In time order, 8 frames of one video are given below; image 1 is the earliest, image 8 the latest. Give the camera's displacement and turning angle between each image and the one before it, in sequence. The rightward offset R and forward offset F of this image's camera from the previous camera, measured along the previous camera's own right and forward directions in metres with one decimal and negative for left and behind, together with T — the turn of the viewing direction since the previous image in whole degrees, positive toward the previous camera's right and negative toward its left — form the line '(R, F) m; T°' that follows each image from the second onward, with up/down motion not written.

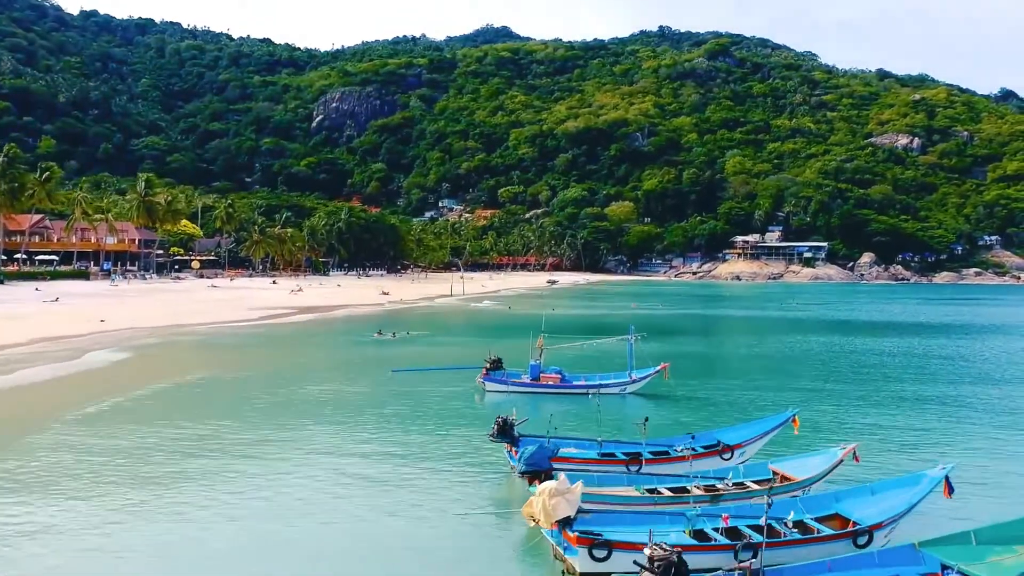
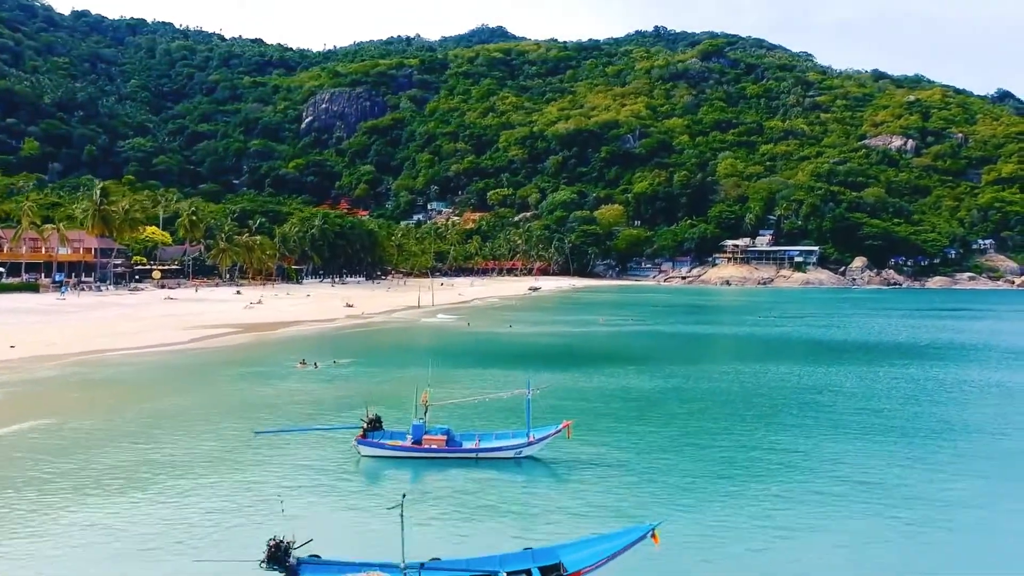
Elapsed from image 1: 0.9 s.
(+1.7, +2.3) m; 0°
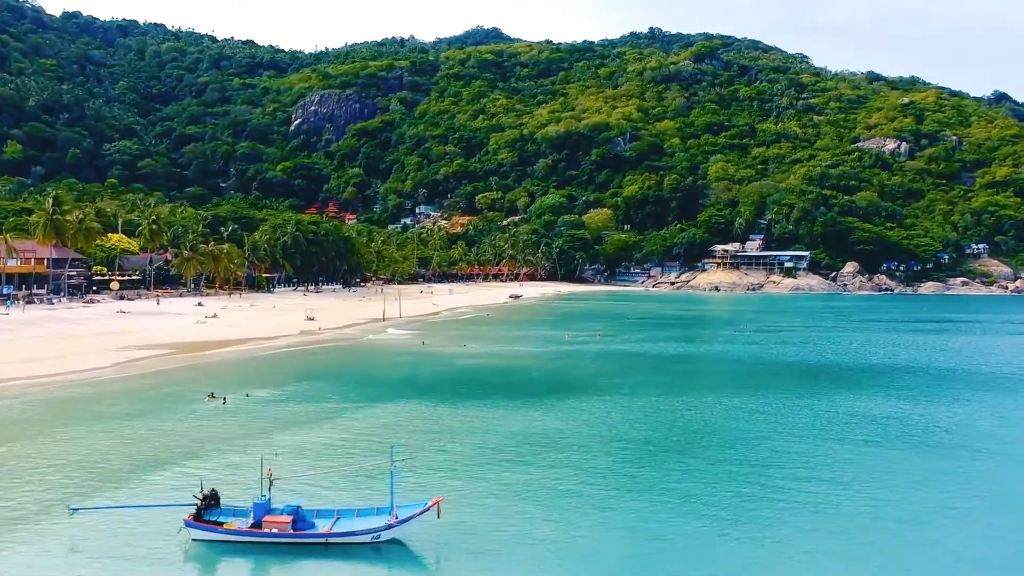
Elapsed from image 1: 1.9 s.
(+1.7, +2.4) m; 0°
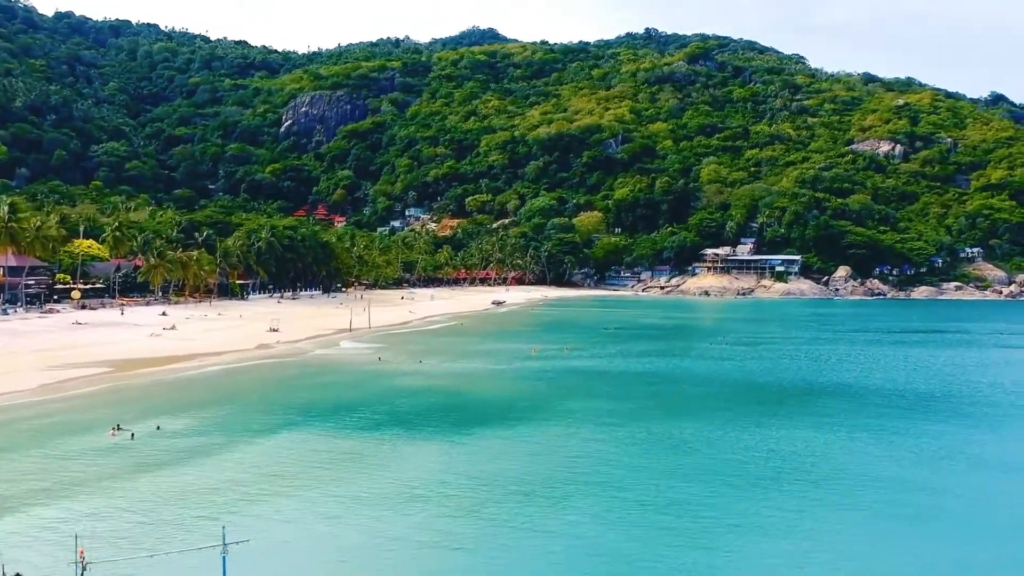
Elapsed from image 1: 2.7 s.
(+1.5, +2.0) m; 0°
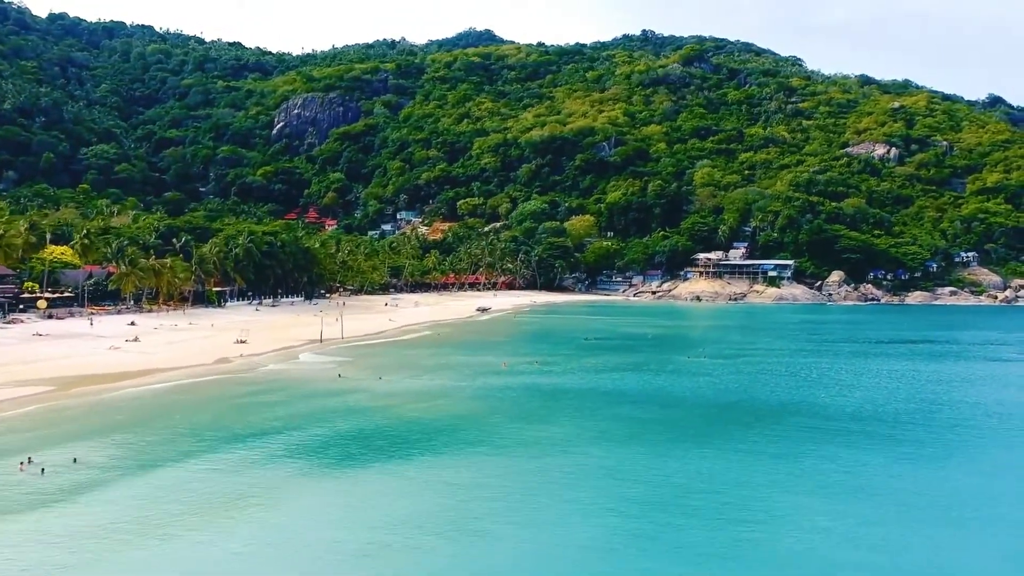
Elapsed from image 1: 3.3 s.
(+1.3, +1.6) m; 0°
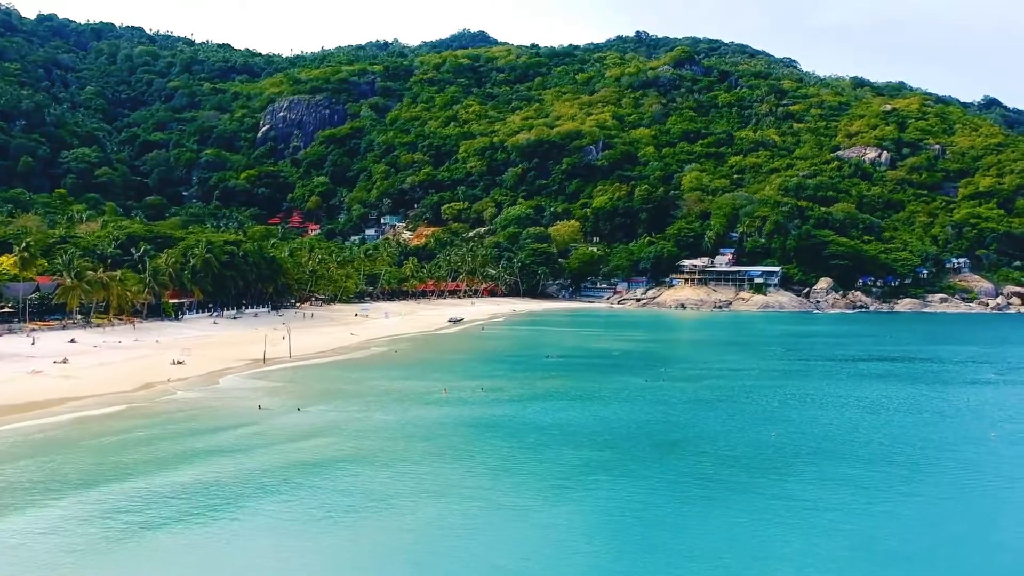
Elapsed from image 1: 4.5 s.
(+2.3, +3.0) m; 0°
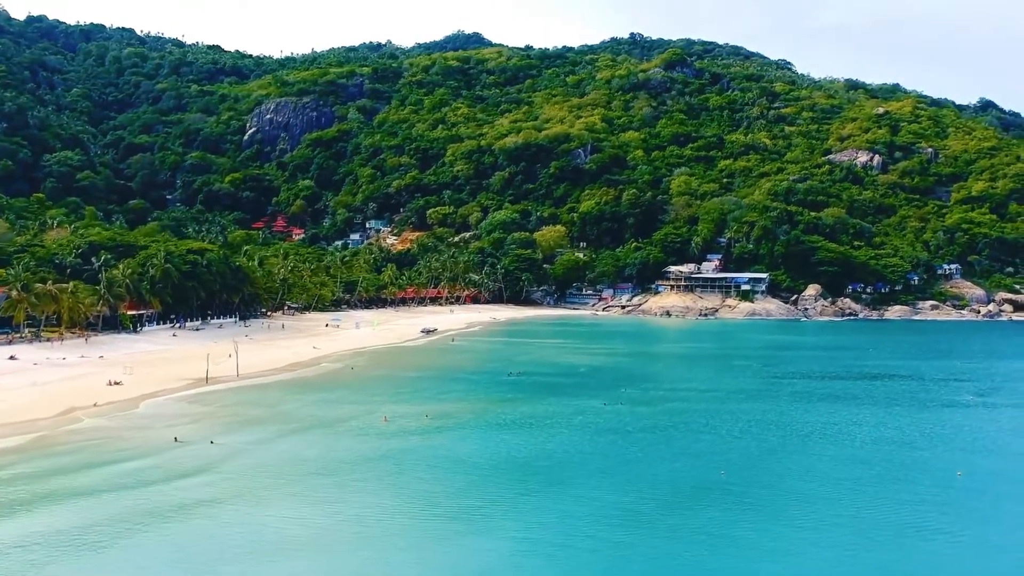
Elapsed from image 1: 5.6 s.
(+2.1, +2.7) m; 0°
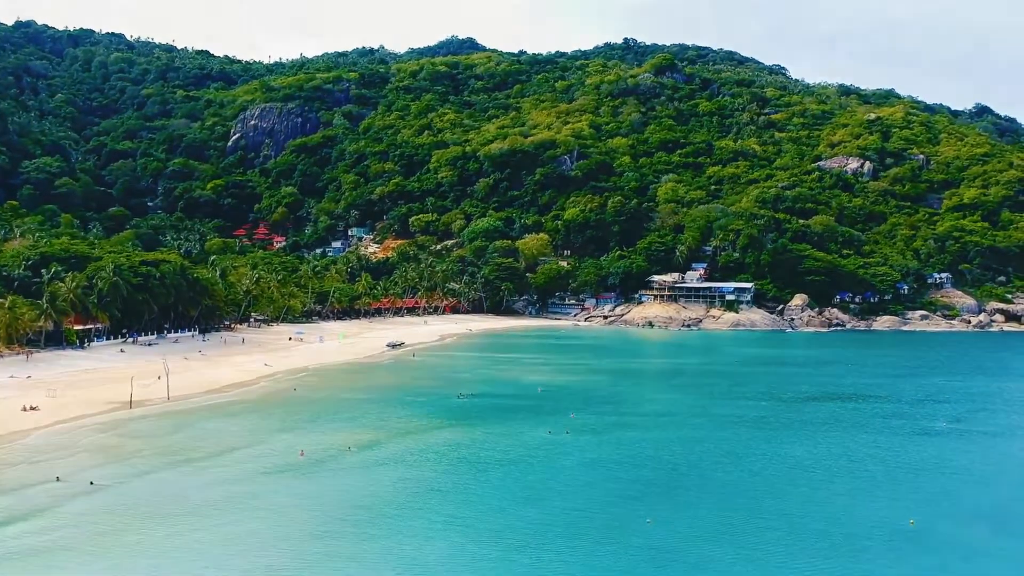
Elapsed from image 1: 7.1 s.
(+2.5, +3.2) m; 0°
